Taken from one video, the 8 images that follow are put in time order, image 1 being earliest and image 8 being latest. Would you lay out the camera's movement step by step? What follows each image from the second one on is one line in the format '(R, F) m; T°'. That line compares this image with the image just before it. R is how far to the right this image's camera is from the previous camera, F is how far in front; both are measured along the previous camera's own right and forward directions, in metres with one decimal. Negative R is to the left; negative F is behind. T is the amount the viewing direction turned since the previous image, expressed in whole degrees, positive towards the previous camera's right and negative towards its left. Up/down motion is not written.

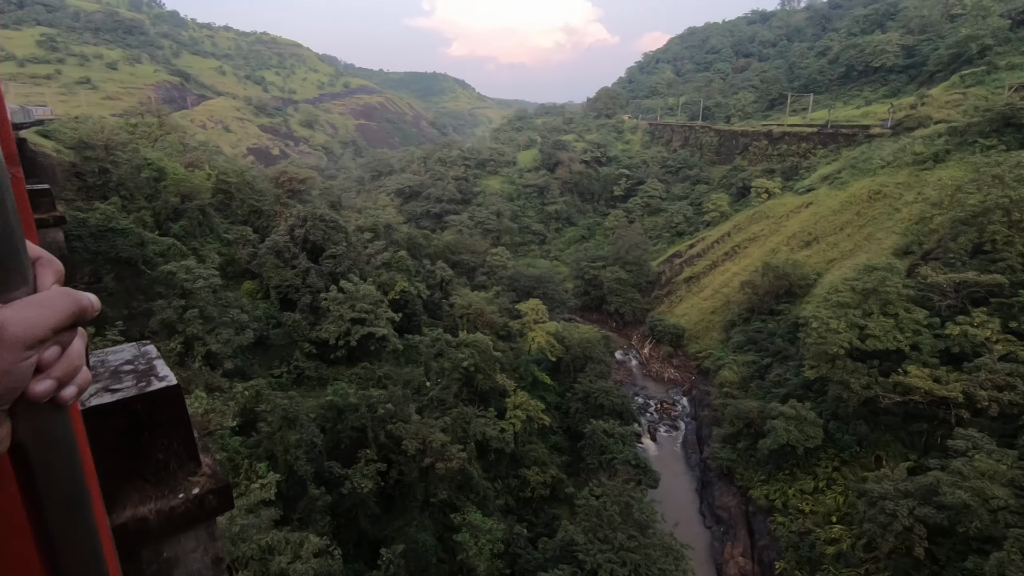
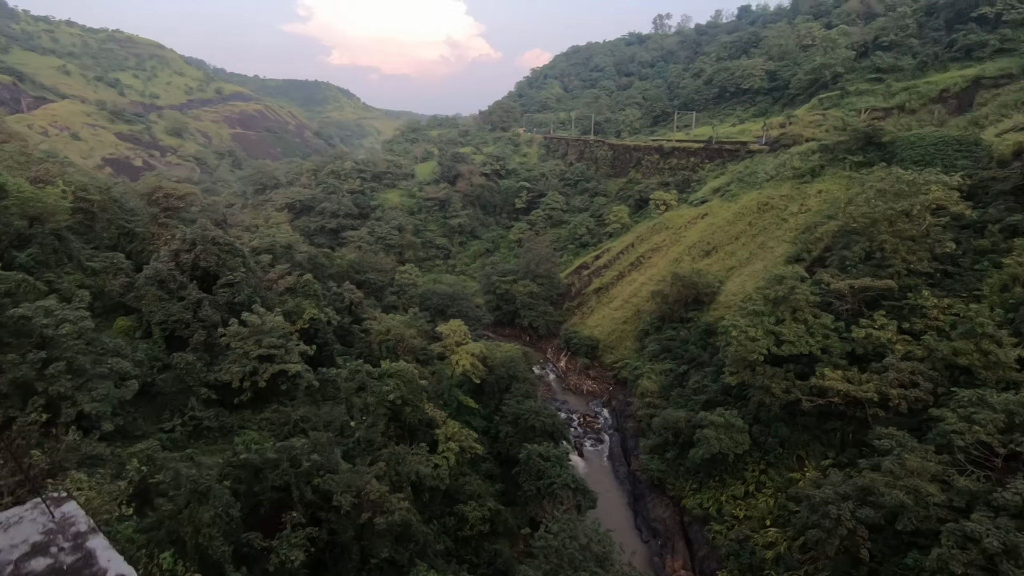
(-0.7, +0.7) m; +11°
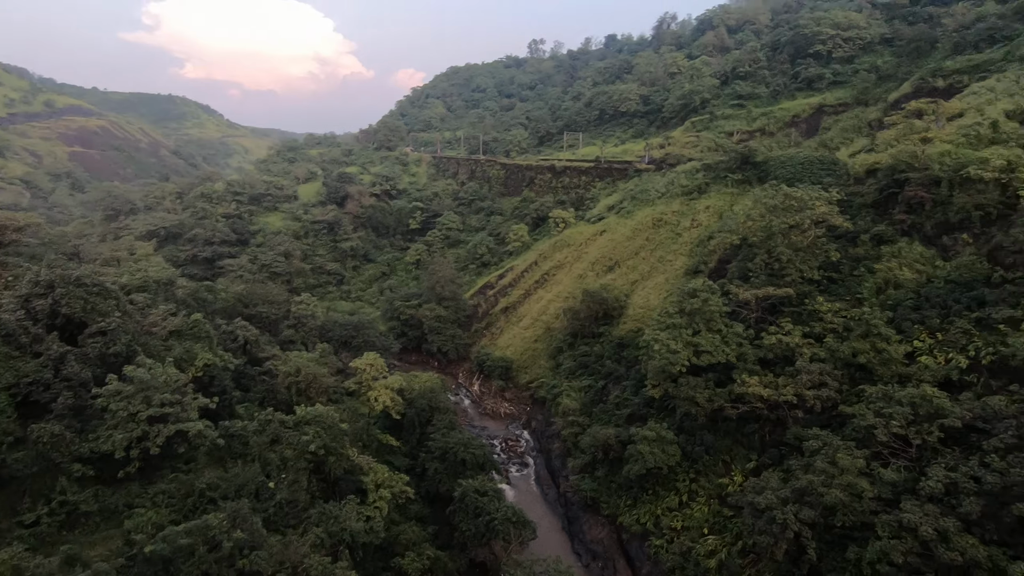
(-0.8, +0.6) m; +12°
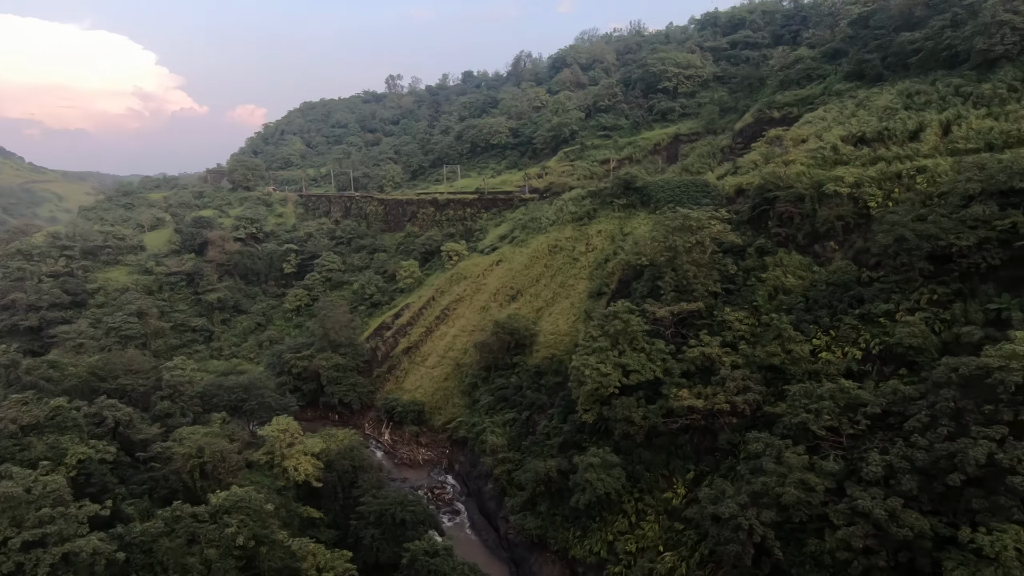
(-1.3, +0.6) m; +14°
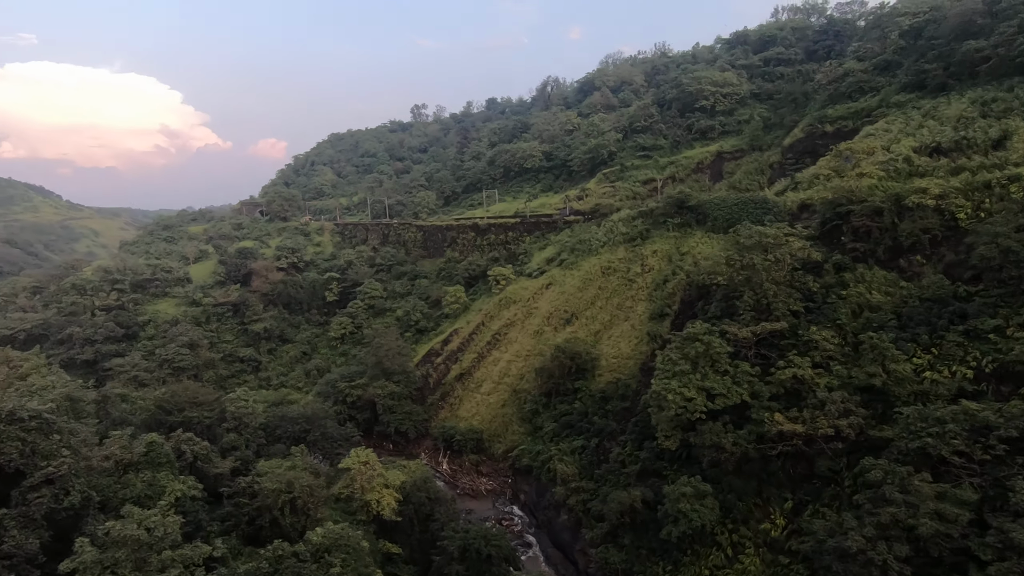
(-1.4, +0.3) m; -2°
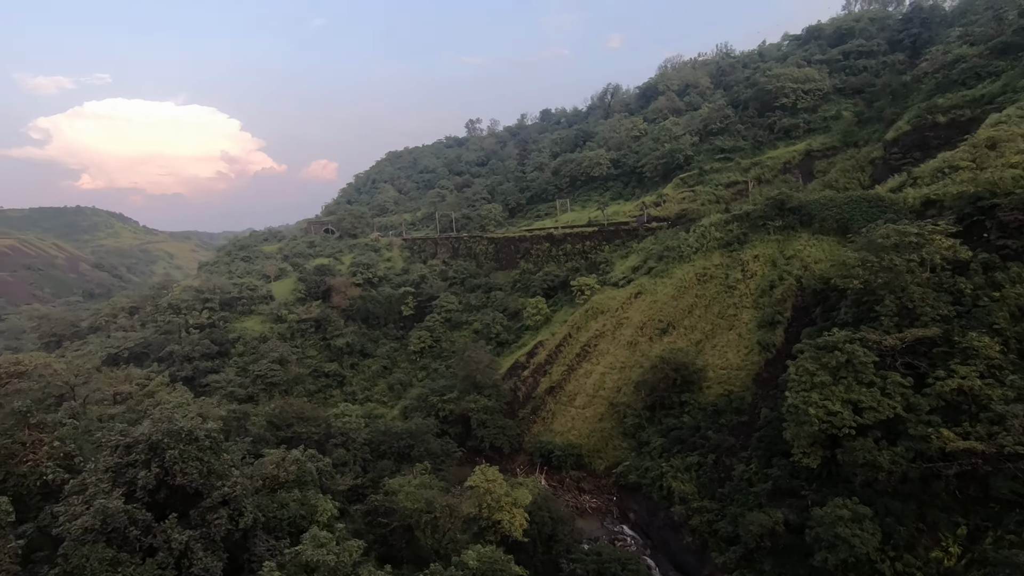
(-1.7, +0.4) m; -5°
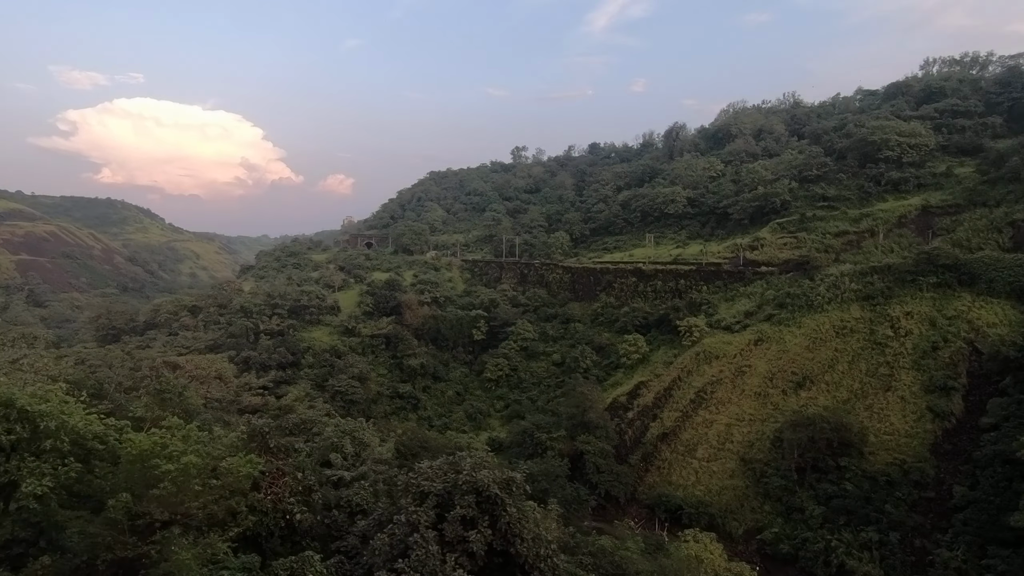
(-4.3, +1.3) m; -1°
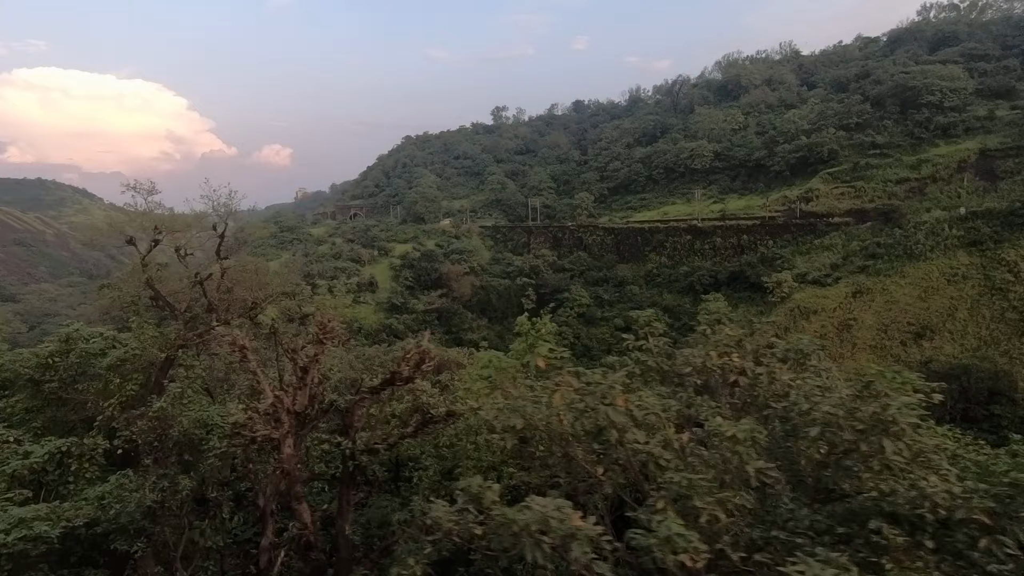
(-5.3, +1.7) m; +5°
